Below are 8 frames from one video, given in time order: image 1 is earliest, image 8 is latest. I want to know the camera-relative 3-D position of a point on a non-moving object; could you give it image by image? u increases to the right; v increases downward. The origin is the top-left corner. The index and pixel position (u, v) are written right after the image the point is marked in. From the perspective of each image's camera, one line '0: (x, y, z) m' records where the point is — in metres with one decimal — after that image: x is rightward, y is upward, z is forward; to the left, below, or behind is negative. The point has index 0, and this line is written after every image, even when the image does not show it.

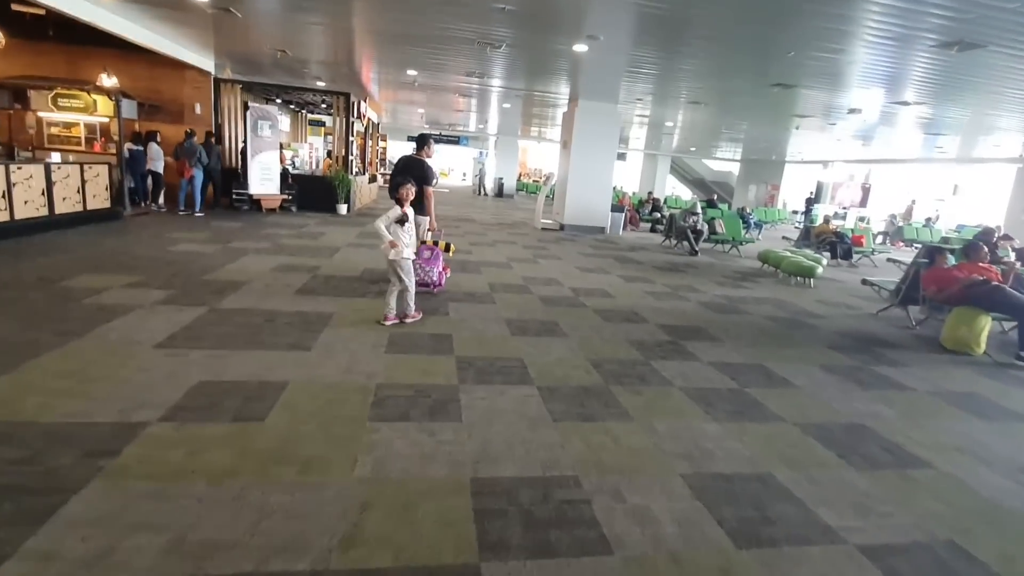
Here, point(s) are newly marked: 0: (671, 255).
0: (+3.3, +0.7, +10.6) m
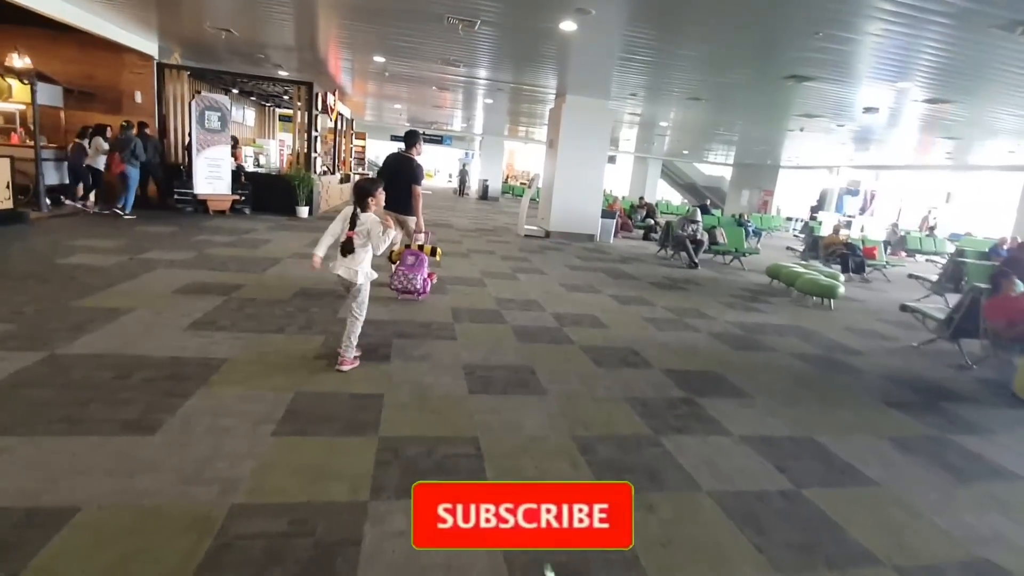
0: (+2.9, +0.4, +9.5) m
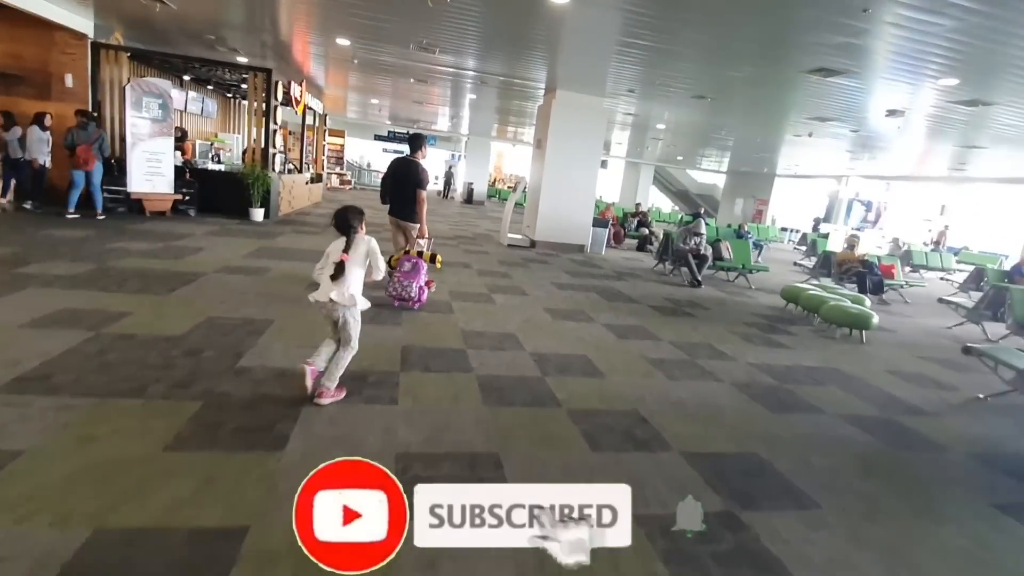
0: (+2.5, 0.0, +8.4) m
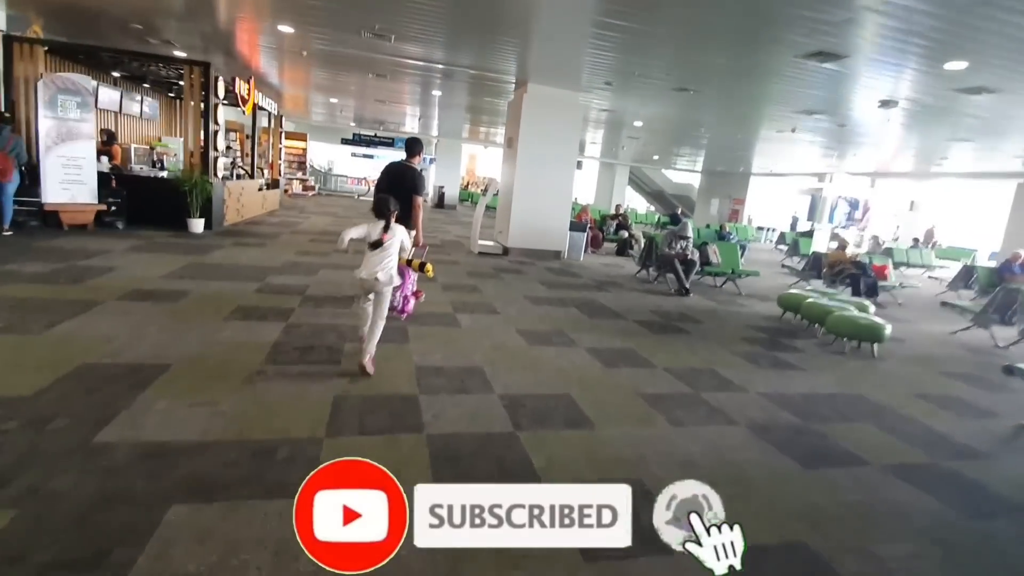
0: (+2.1, -0.1, +7.7) m
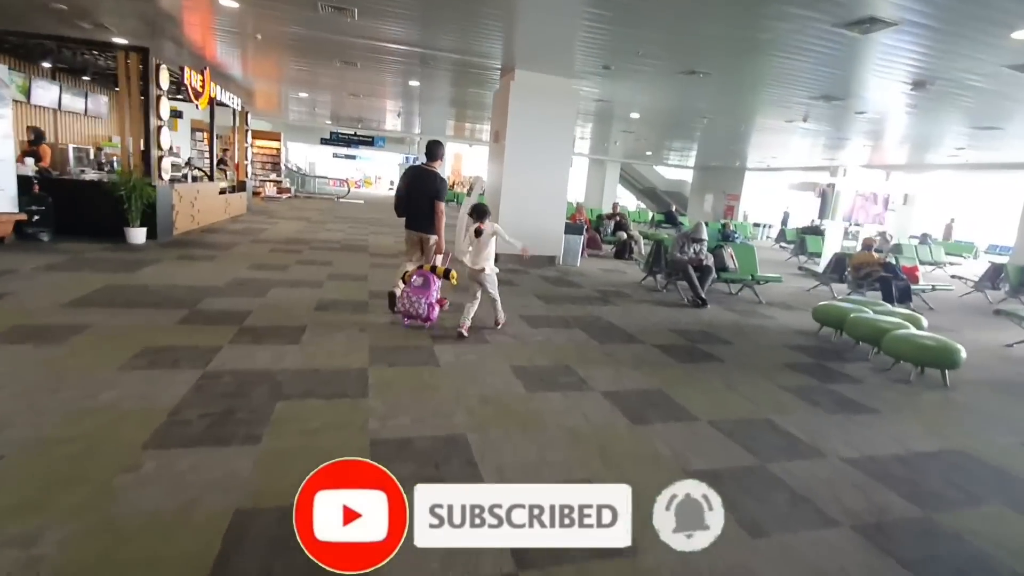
0: (+2.0, -0.2, +6.7) m
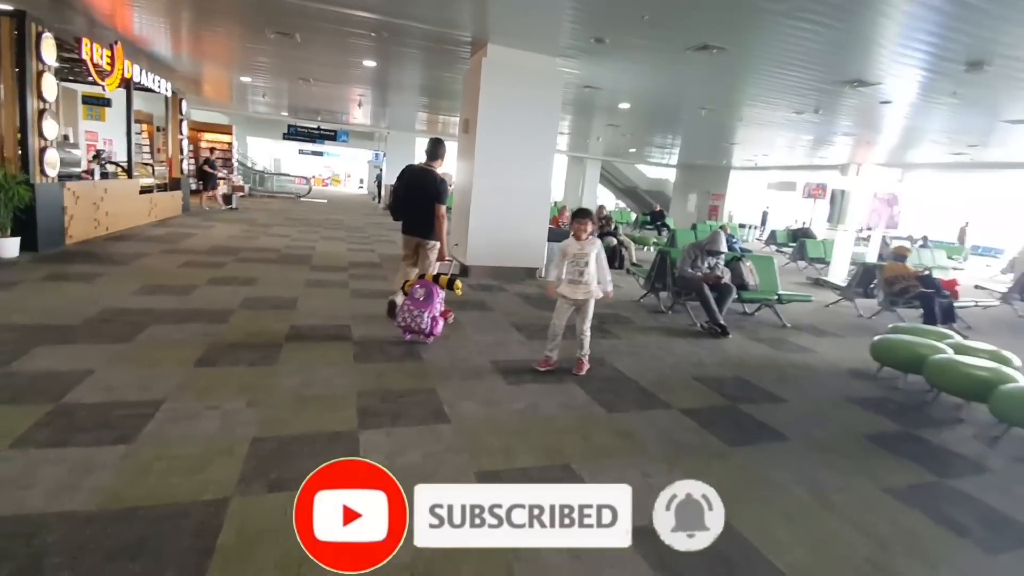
0: (+1.7, -0.5, +5.3) m
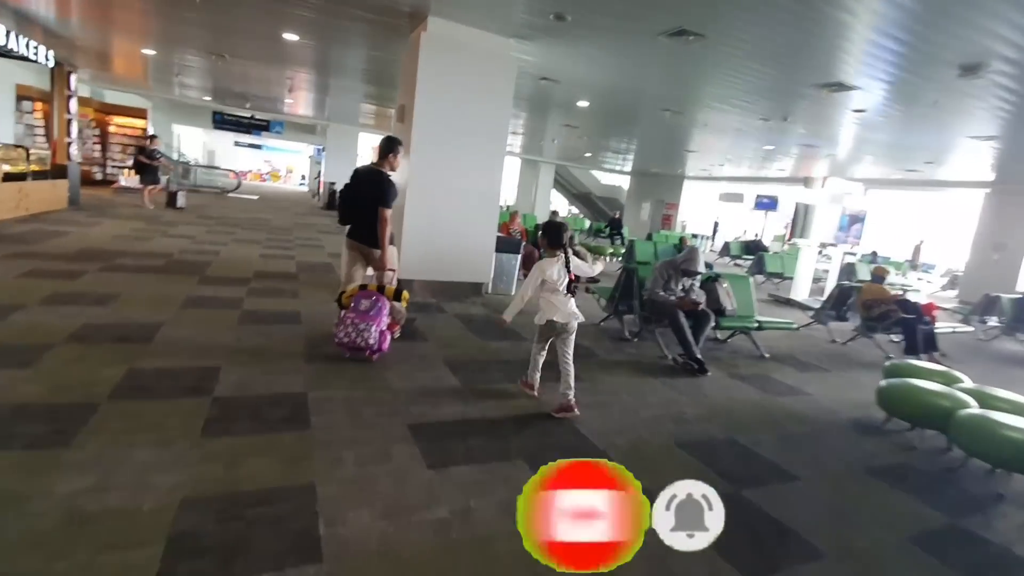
0: (+1.2, -0.7, +4.4) m
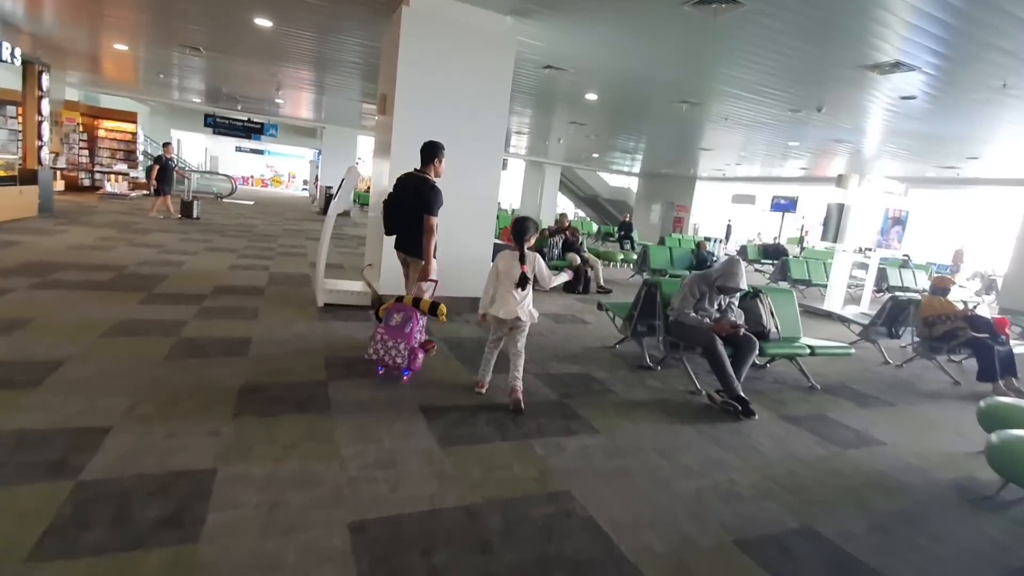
0: (+1.1, -0.9, +3.5) m
